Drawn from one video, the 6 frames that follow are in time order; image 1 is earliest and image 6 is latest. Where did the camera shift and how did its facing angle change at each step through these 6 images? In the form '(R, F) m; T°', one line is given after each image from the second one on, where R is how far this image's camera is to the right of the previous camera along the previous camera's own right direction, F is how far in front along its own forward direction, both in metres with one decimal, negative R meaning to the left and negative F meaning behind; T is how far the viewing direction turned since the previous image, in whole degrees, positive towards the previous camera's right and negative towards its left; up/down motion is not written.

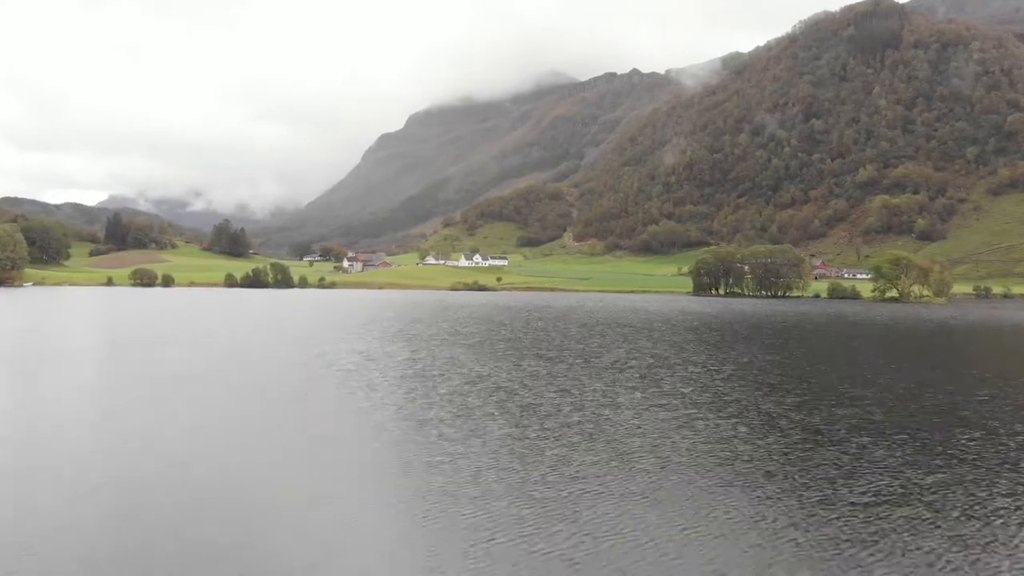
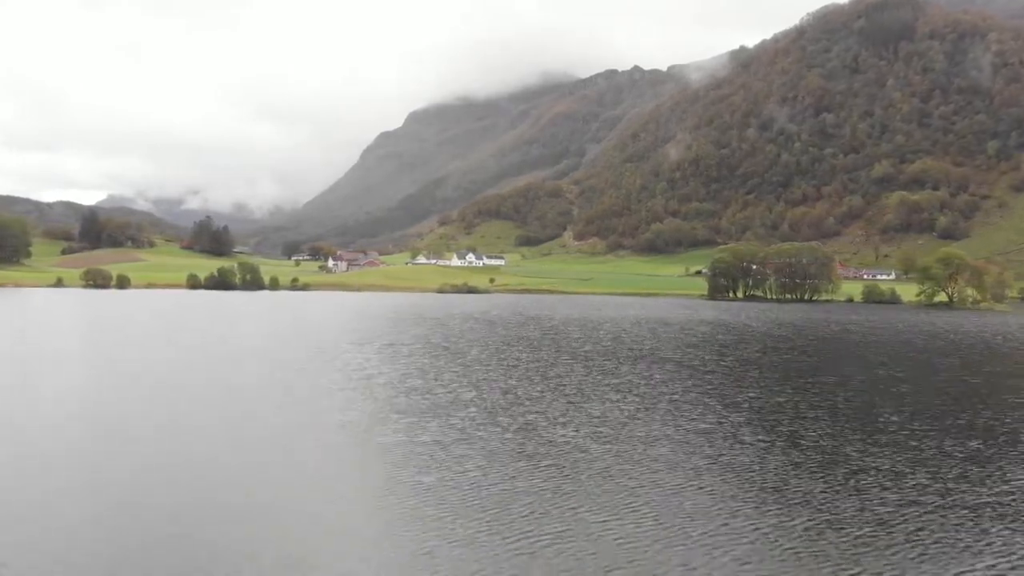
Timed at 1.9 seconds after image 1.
(+1.6, +17.0) m; 0°
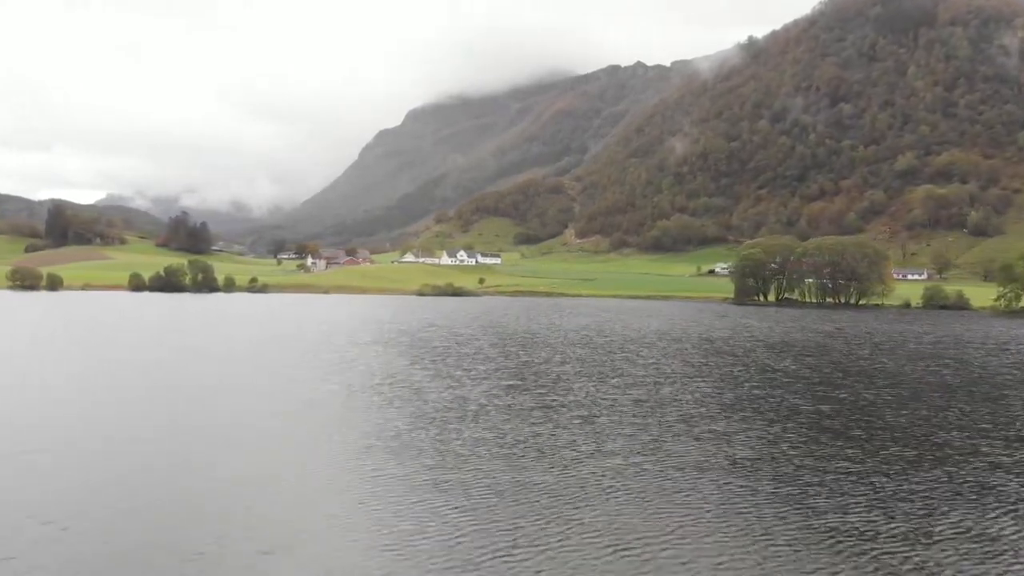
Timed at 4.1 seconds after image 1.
(+1.6, +21.0) m; 0°
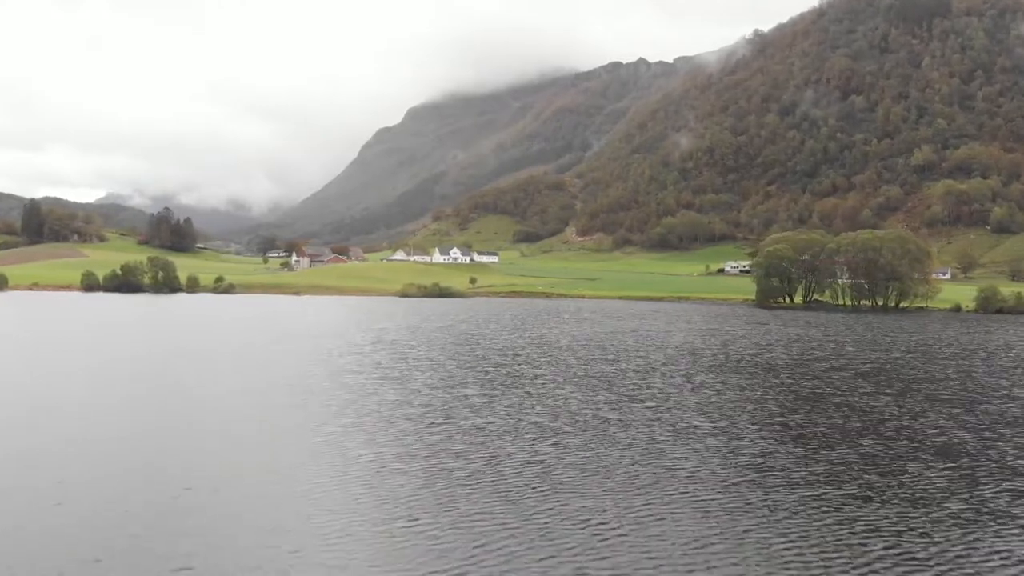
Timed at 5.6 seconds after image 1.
(+1.1, +13.5) m; 0°
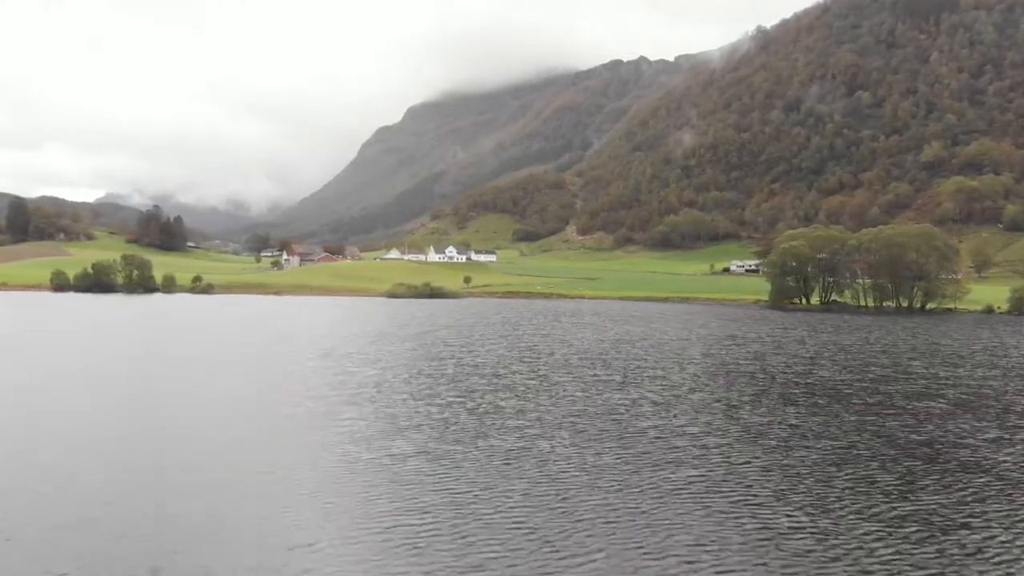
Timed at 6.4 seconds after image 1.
(+0.6, +7.3) m; 0°
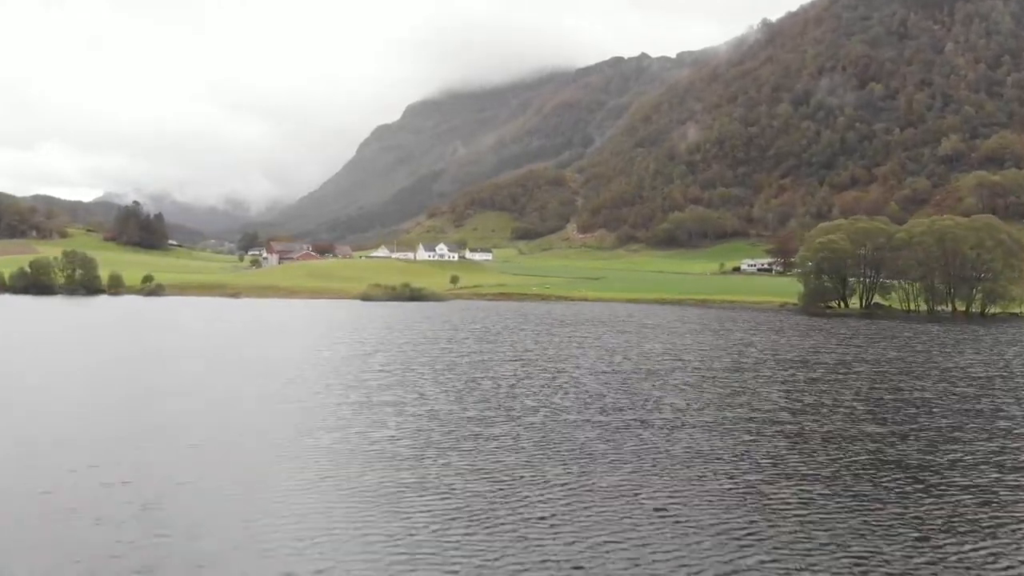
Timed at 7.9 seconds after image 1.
(+1.1, +13.5) m; 0°
